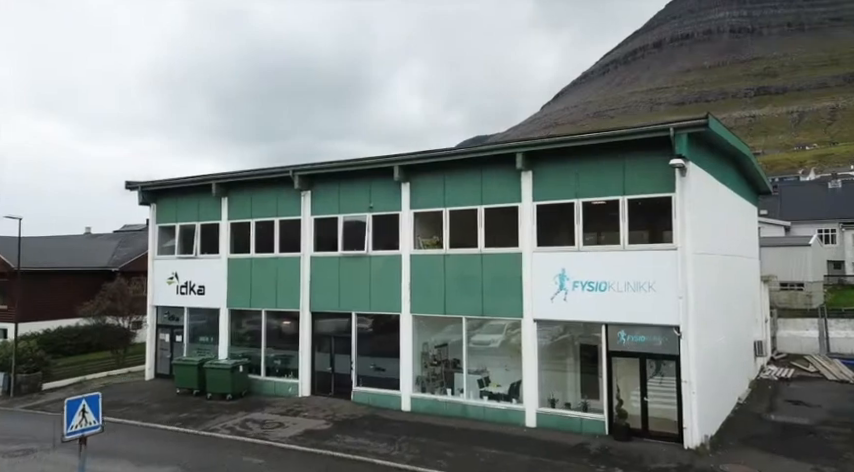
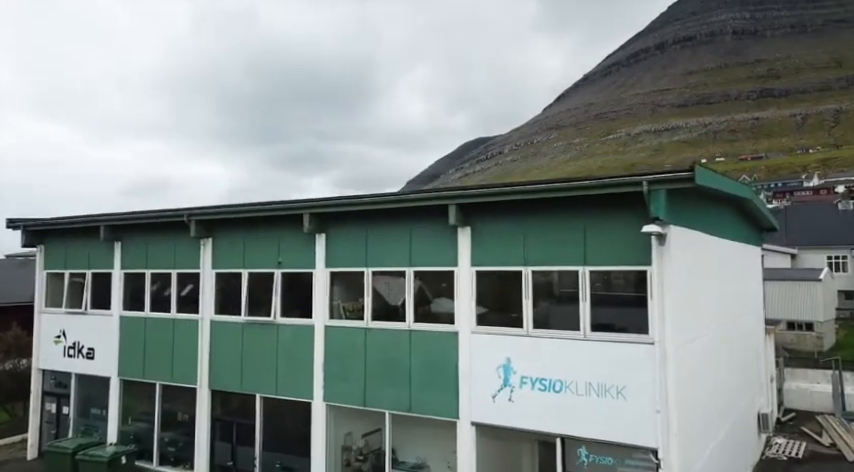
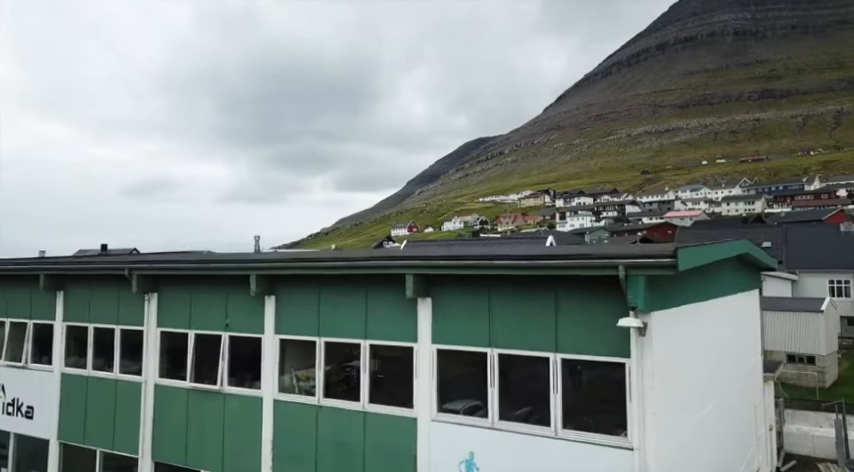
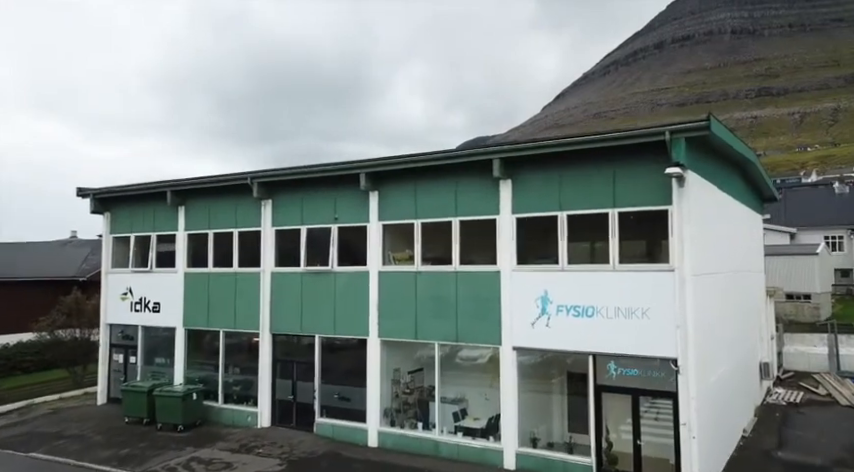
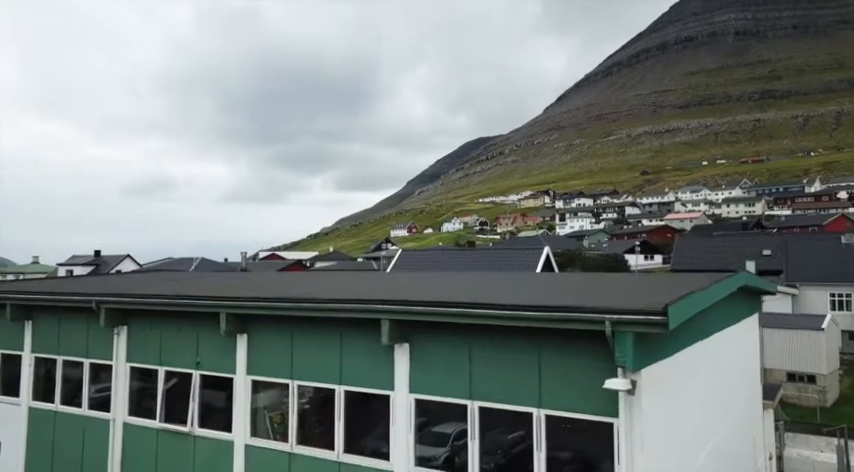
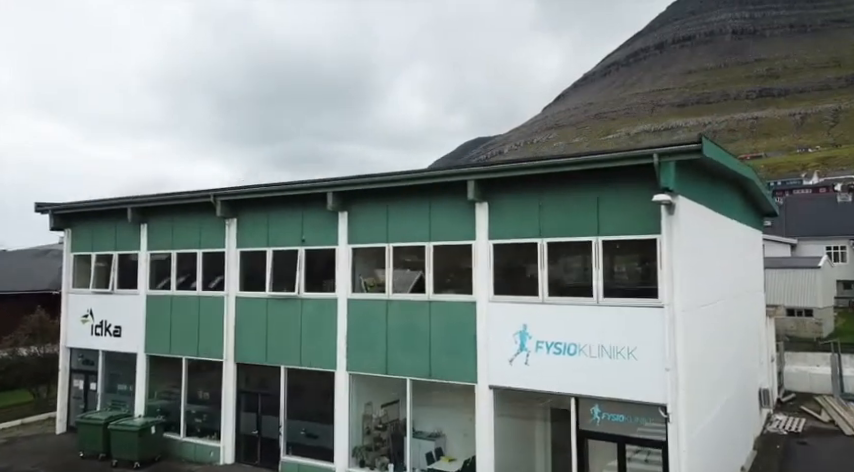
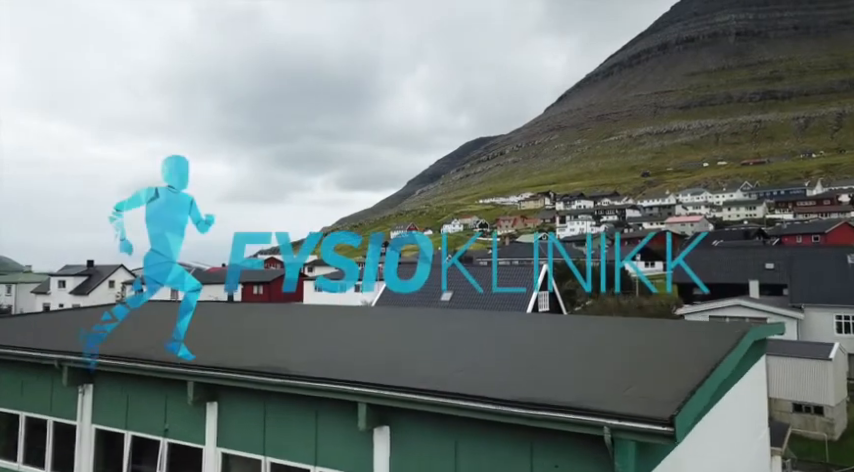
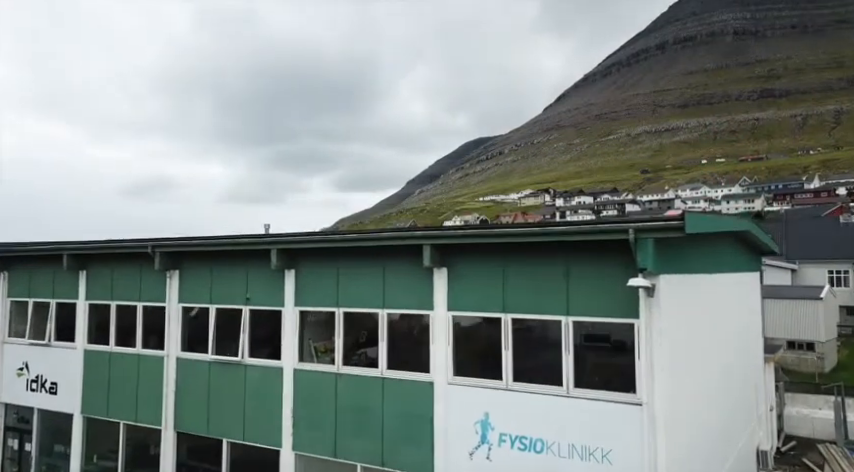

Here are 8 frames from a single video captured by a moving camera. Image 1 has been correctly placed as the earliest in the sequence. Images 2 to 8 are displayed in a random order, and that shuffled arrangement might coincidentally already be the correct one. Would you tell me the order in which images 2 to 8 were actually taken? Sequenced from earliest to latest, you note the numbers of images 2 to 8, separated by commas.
4, 6, 2, 8, 3, 5, 7
